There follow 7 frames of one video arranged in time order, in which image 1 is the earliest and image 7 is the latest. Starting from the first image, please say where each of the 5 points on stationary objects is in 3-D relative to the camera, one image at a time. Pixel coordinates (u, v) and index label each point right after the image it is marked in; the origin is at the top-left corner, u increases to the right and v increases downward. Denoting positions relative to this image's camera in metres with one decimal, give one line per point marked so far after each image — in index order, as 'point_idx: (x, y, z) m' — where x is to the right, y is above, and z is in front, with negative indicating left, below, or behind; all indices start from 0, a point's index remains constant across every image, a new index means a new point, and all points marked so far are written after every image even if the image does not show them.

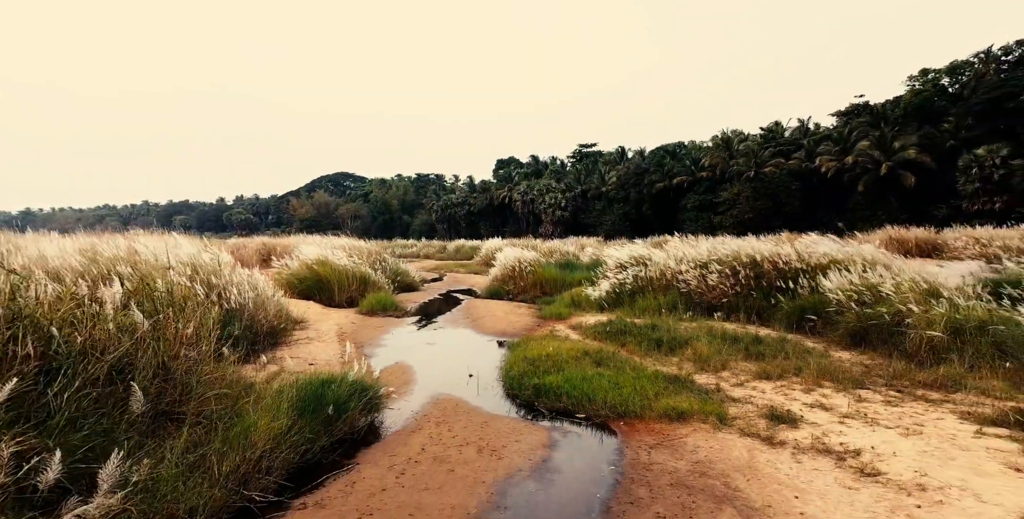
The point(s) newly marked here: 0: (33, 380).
0: (-3.3, -0.8, +3.7) m
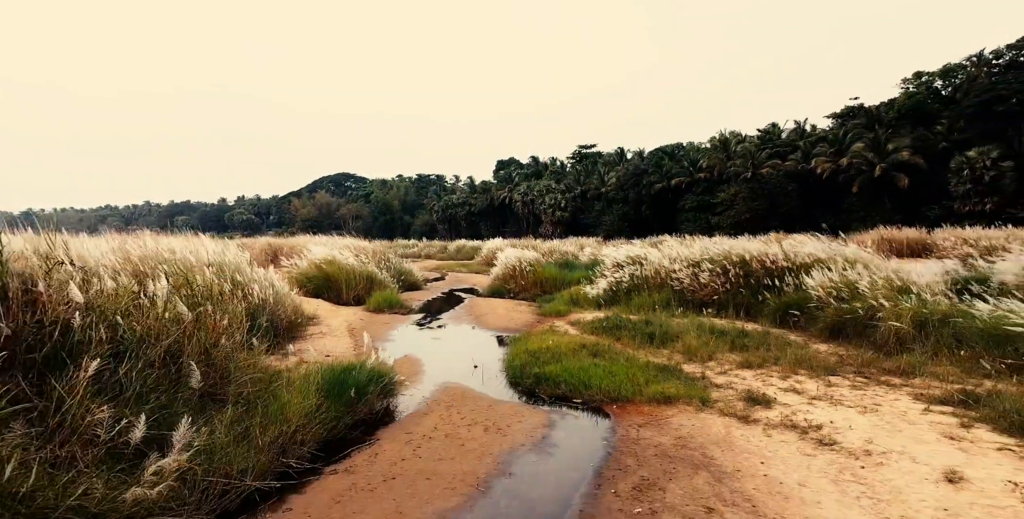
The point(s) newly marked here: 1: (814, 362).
0: (-3.3, -0.7, +4.3) m
1: (+4.1, -1.4, +6.9) m
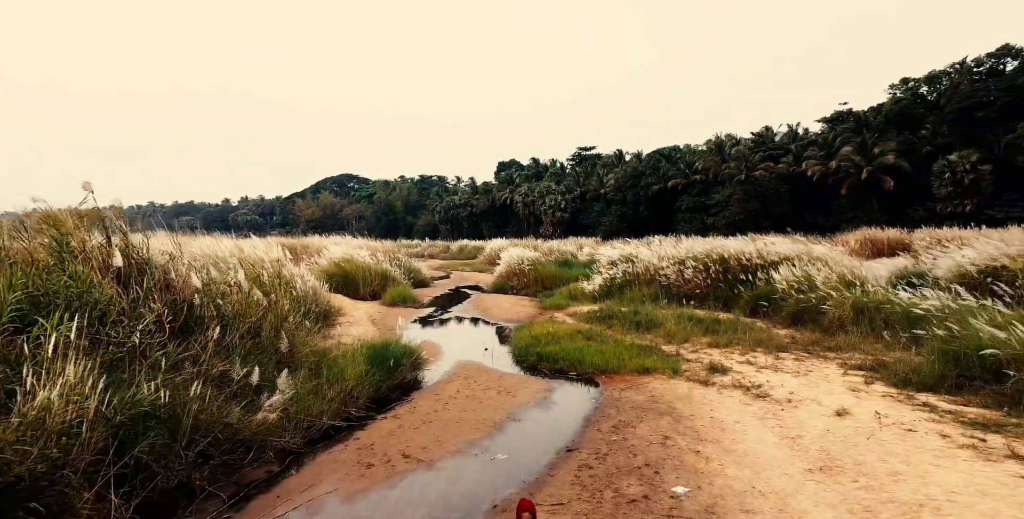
0: (-3.2, -0.7, +5.7) m
1: (+4.2, -1.3, +8.3) m
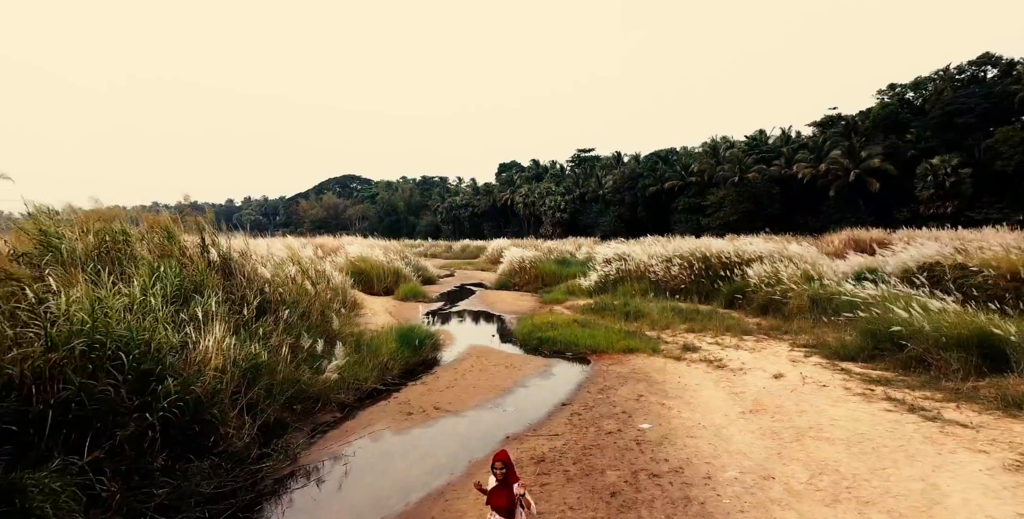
0: (-3.1, -0.6, +7.1) m
1: (+4.3, -1.3, +9.7) m
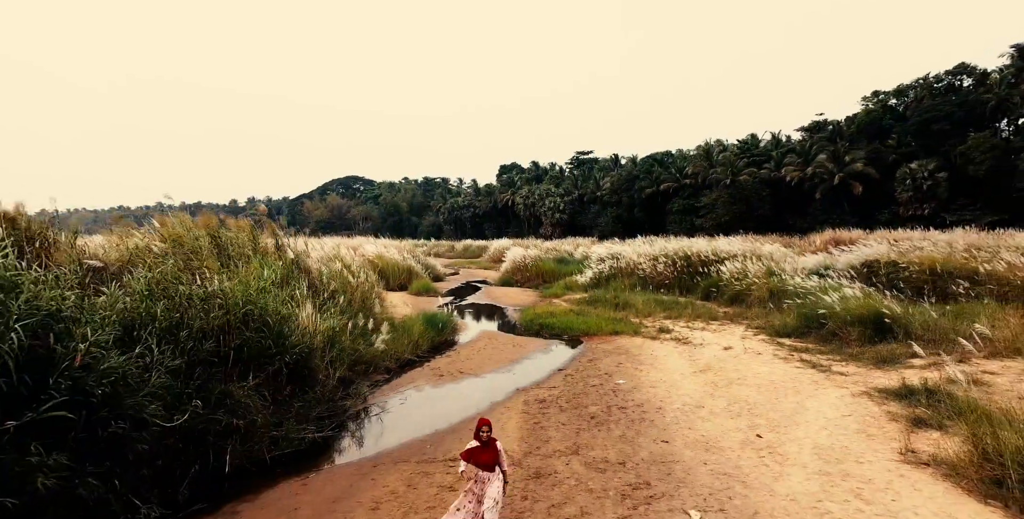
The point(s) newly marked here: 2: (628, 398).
0: (-2.9, -0.6, +8.9) m
1: (+4.4, -1.2, +11.6) m
2: (+1.5, -1.7, +6.4) m
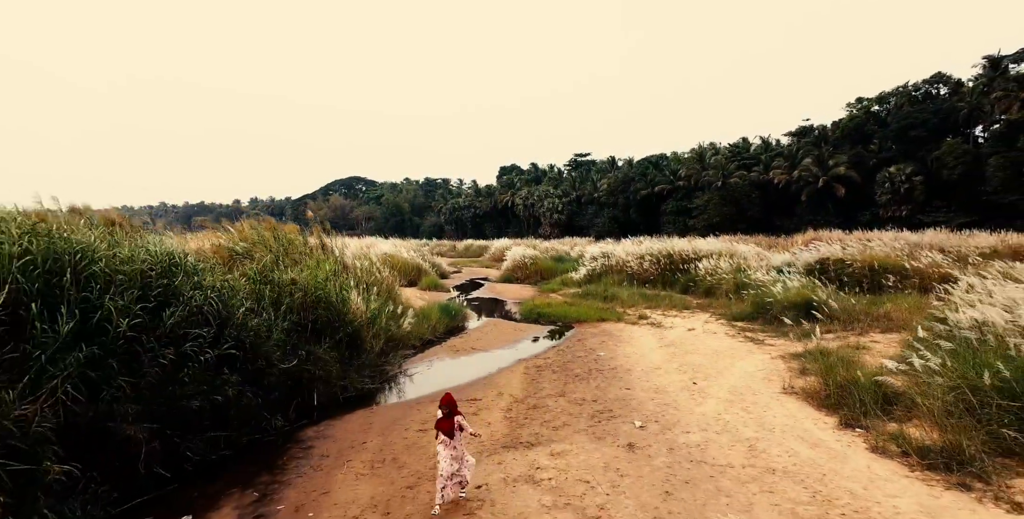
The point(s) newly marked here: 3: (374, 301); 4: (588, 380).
0: (-2.9, -0.5, +10.8) m
1: (+4.4, -1.2, +13.4) m
2: (+1.5, -1.7, +8.3) m
3: (-2.5, -0.8, +9.3) m
4: (+1.1, -1.7, +7.4) m
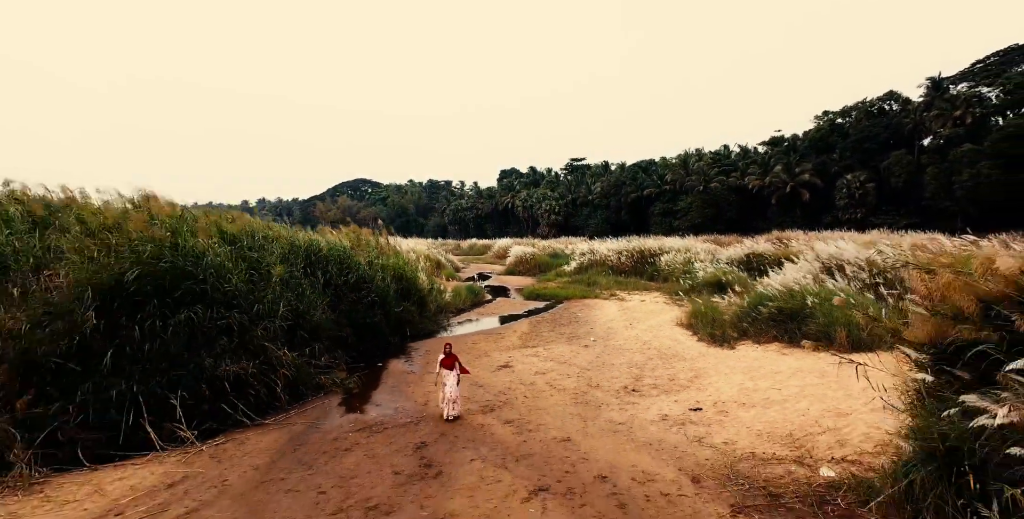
0: (-2.7, -0.4, +15.3) m
1: (+4.6, -1.0, +18.0) m
2: (+1.7, -1.5, +12.8) m
3: (-2.3, -0.6, +13.8) m
4: (+1.3, -1.6, +11.9) m
